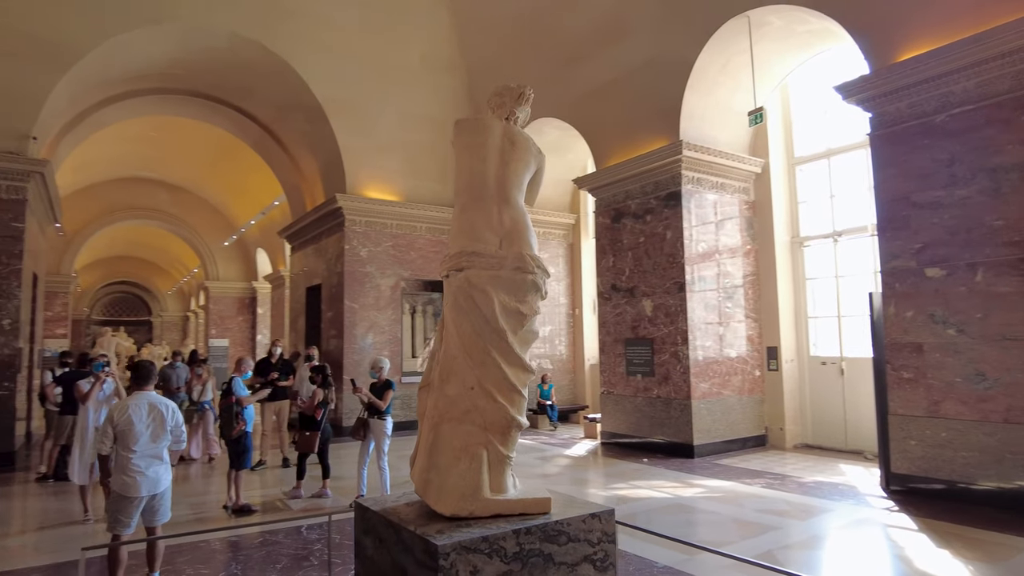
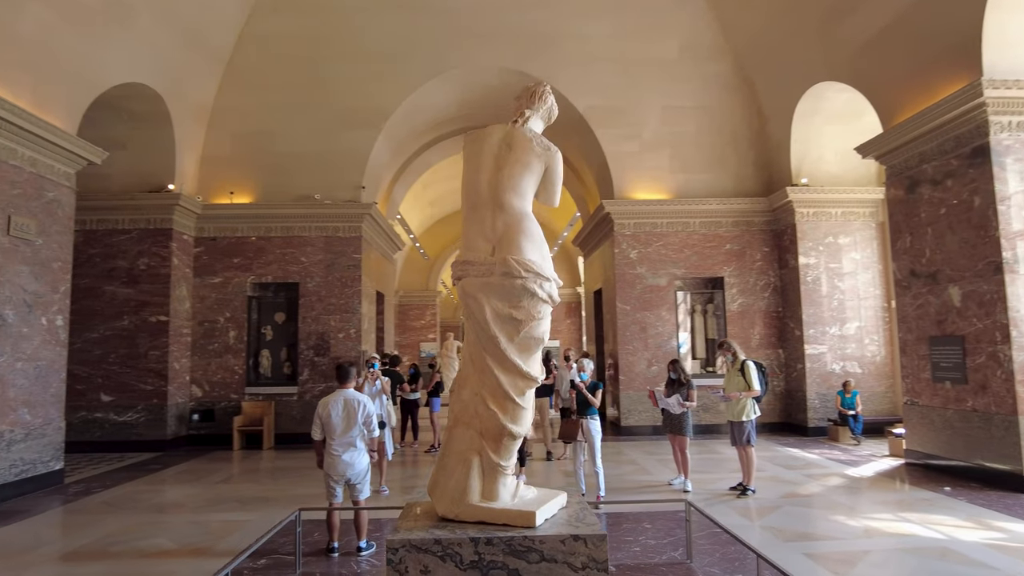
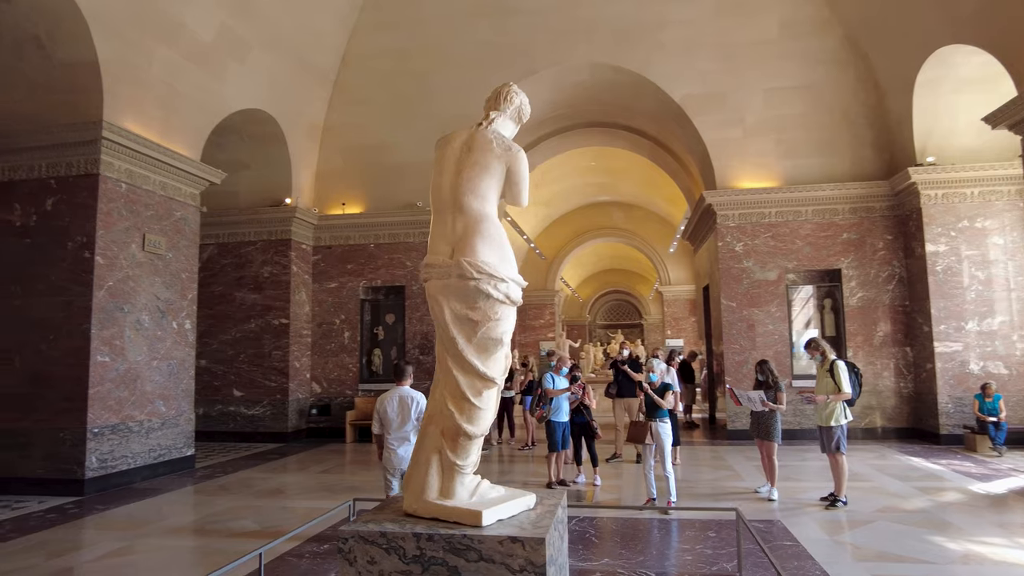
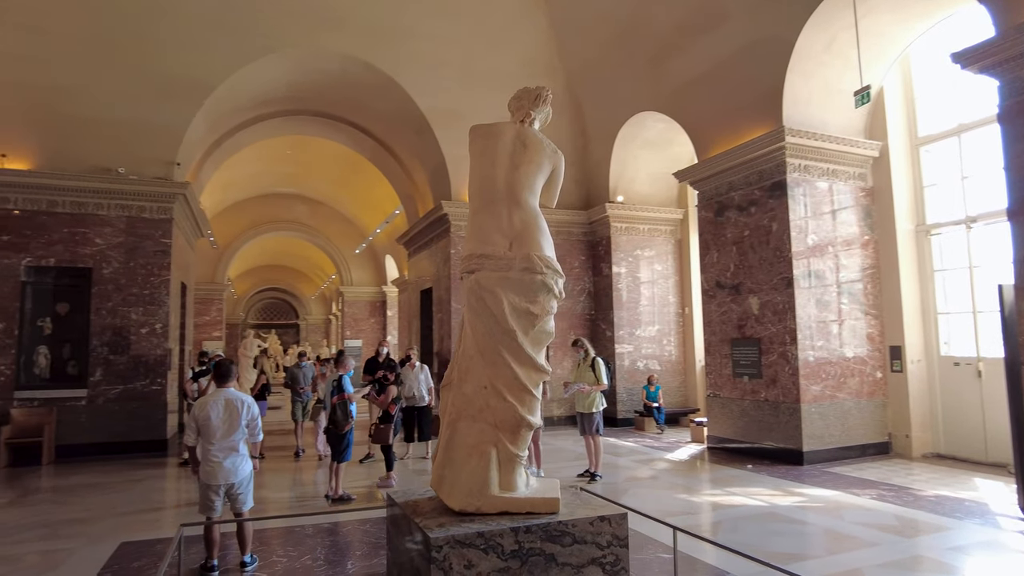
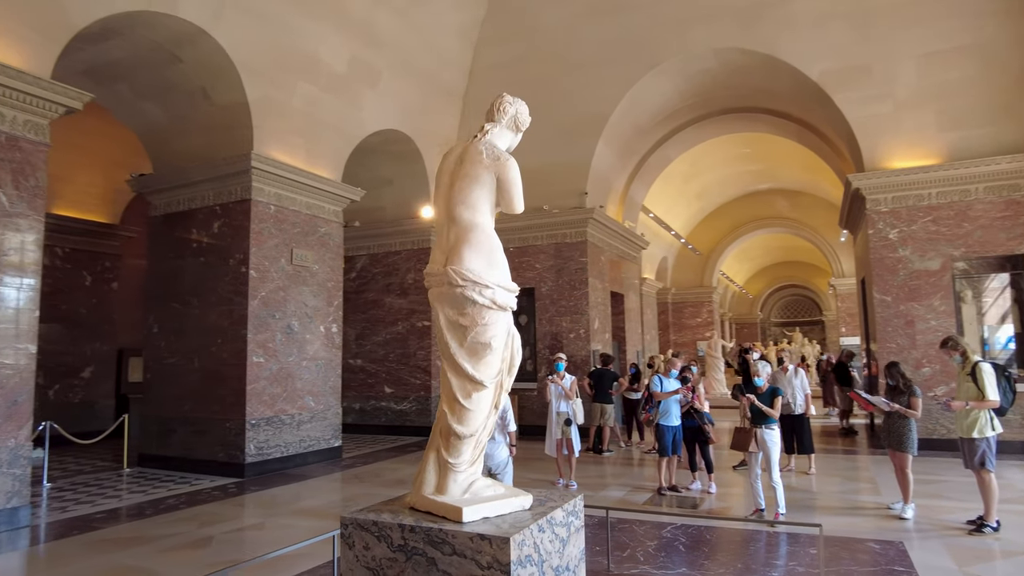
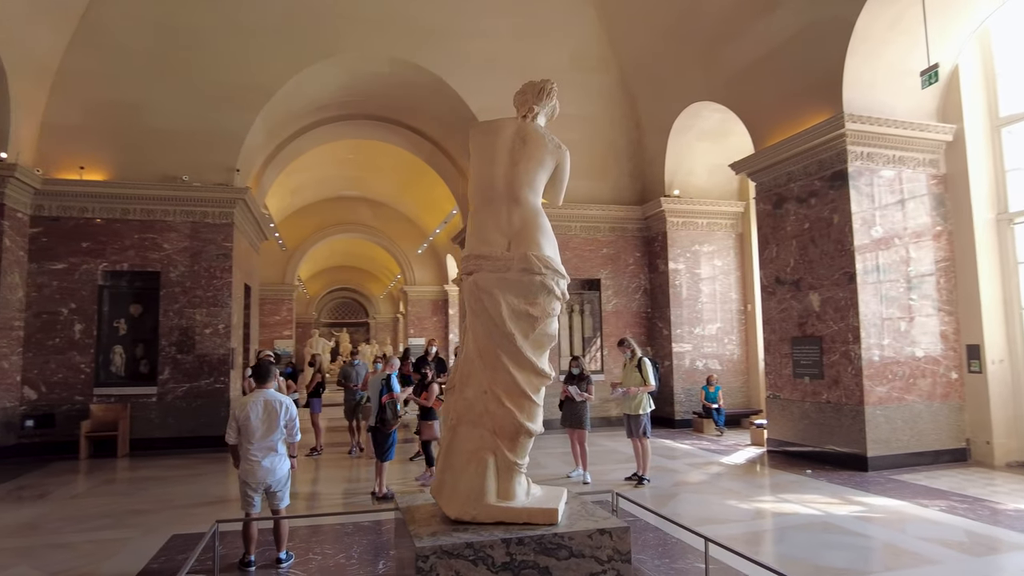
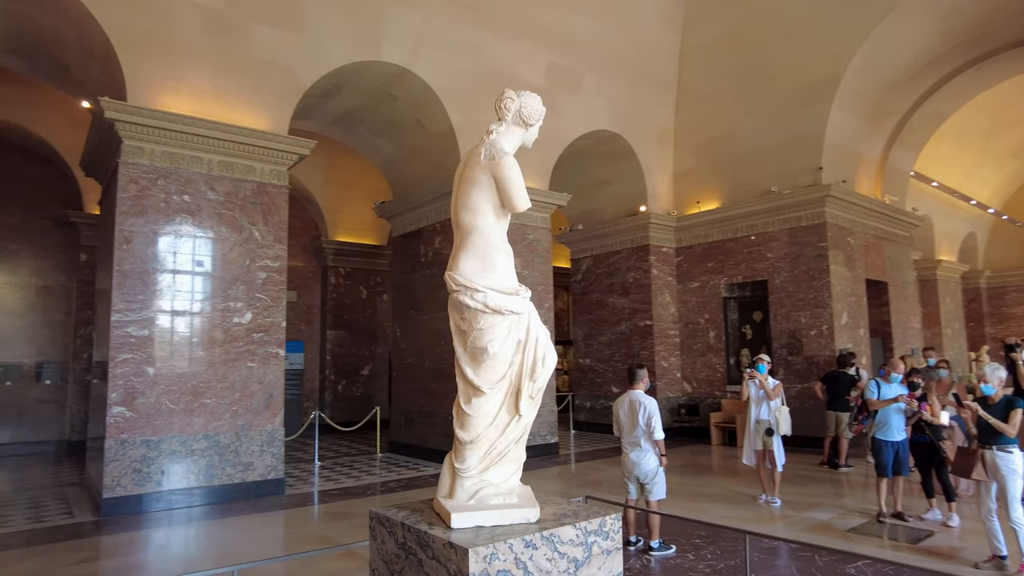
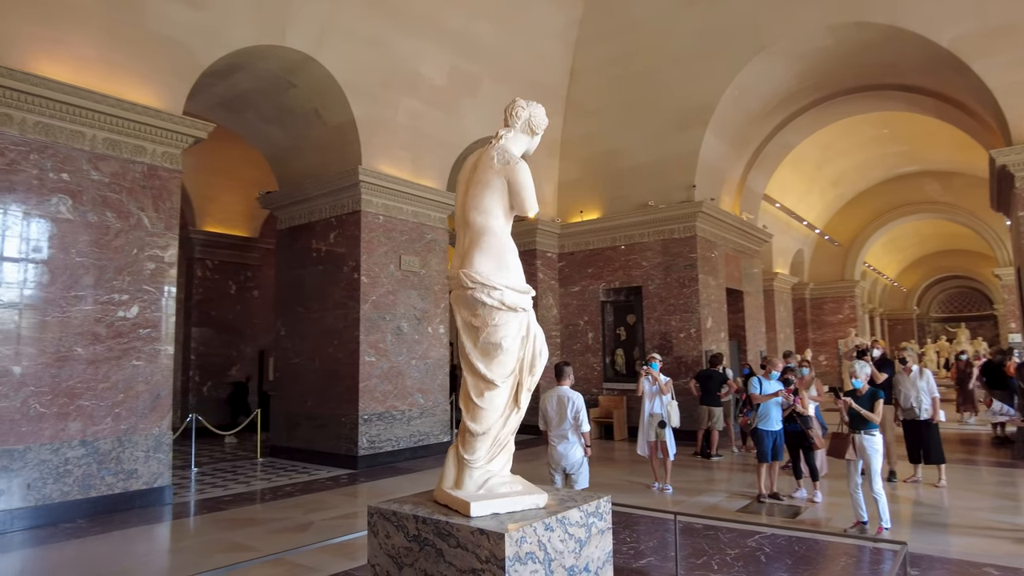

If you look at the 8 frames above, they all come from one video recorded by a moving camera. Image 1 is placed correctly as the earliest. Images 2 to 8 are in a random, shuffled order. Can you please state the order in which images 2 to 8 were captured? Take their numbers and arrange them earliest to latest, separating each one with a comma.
4, 6, 2, 3, 5, 8, 7
